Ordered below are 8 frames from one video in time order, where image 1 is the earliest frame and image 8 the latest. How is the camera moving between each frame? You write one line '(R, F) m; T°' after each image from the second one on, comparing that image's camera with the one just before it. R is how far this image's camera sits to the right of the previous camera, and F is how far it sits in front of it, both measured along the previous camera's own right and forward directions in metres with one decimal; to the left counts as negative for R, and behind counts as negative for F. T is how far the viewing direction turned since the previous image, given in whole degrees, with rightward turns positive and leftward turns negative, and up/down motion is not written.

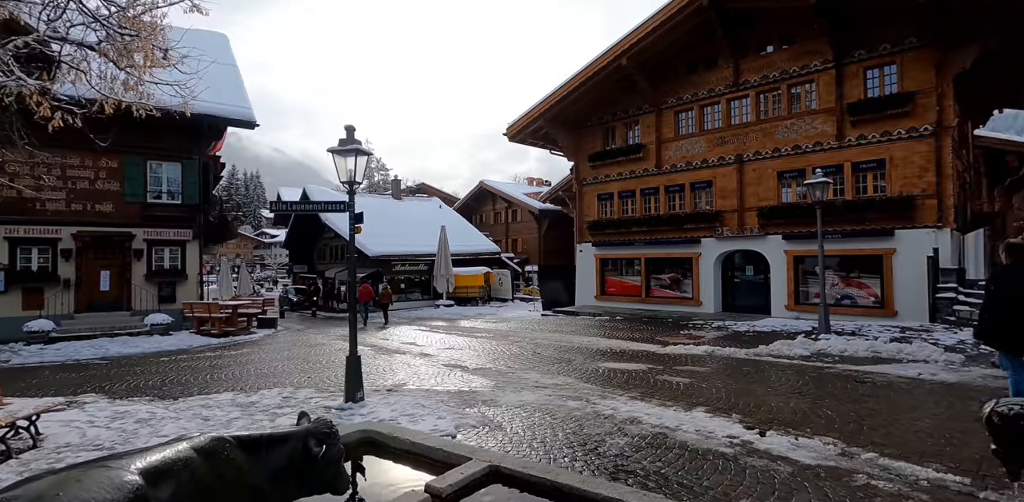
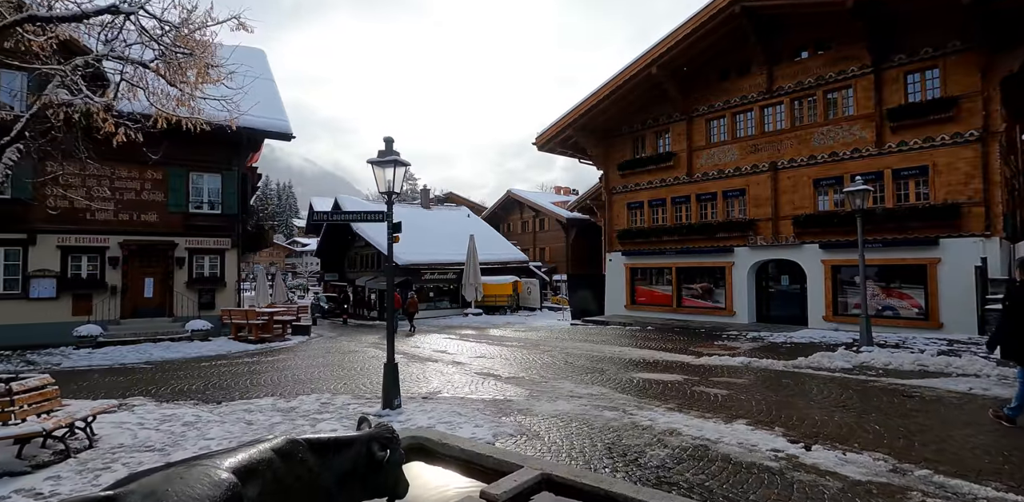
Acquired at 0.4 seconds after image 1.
(-0.1, -0.1) m; -3°
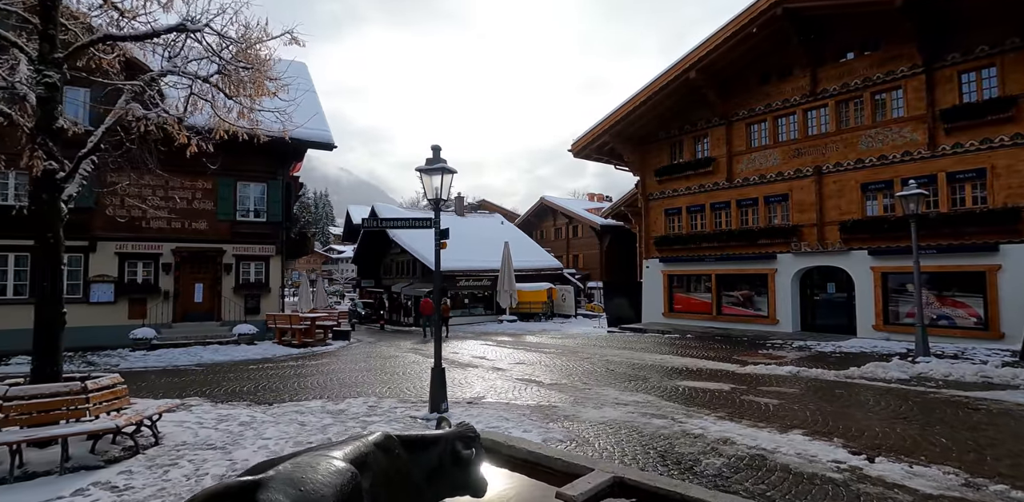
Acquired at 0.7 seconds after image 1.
(-0.2, -0.1) m; -3°
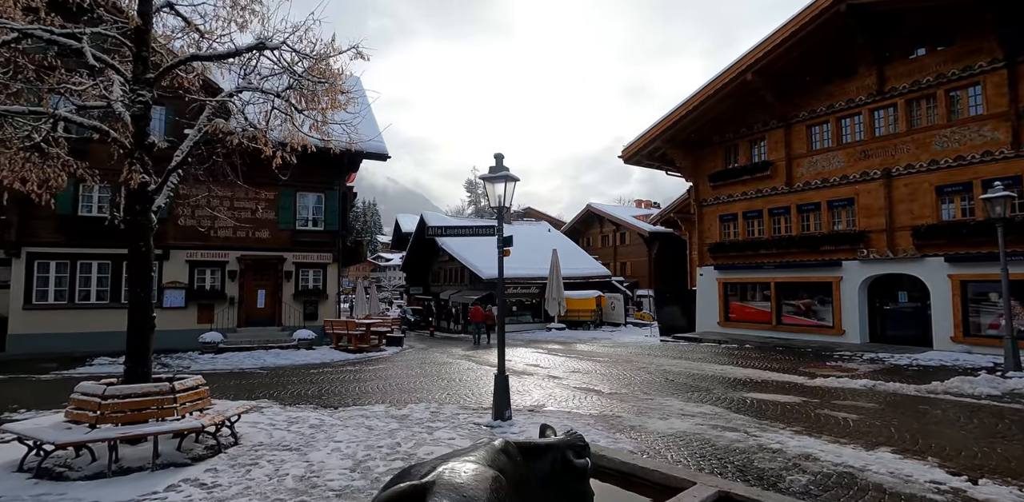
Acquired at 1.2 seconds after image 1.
(-0.3, 0.0) m; -4°
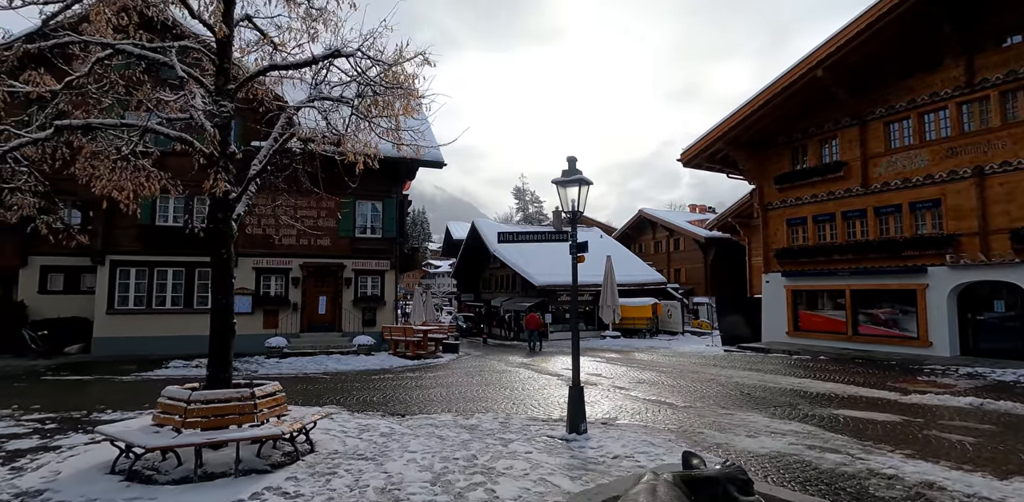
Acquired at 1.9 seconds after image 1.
(-0.4, +0.2) m; -5°
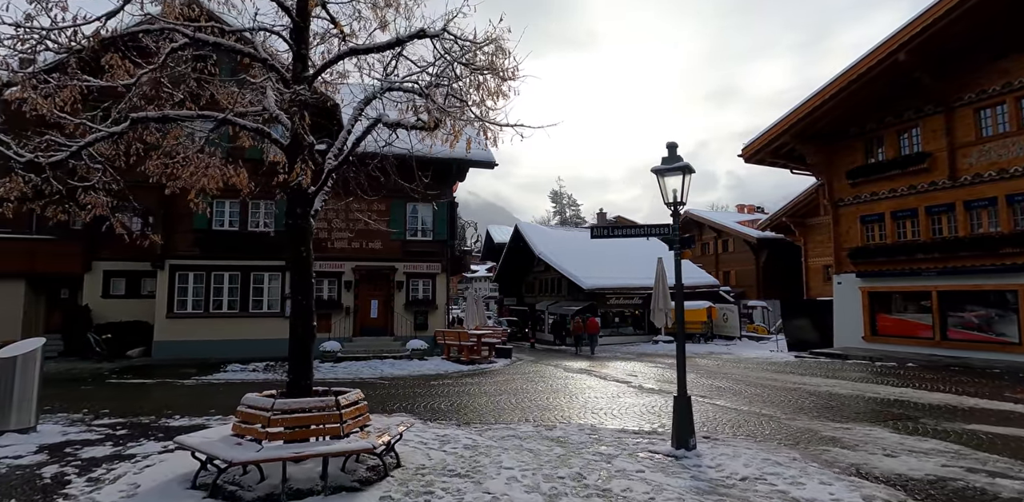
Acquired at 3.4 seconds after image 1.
(-0.7, +0.6) m; -4°
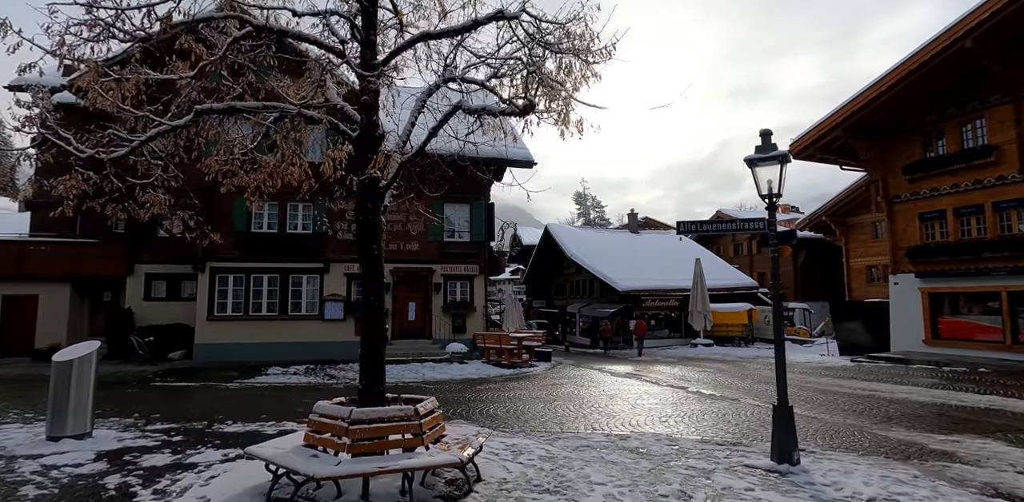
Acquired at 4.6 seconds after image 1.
(-0.7, +0.5) m; -2°
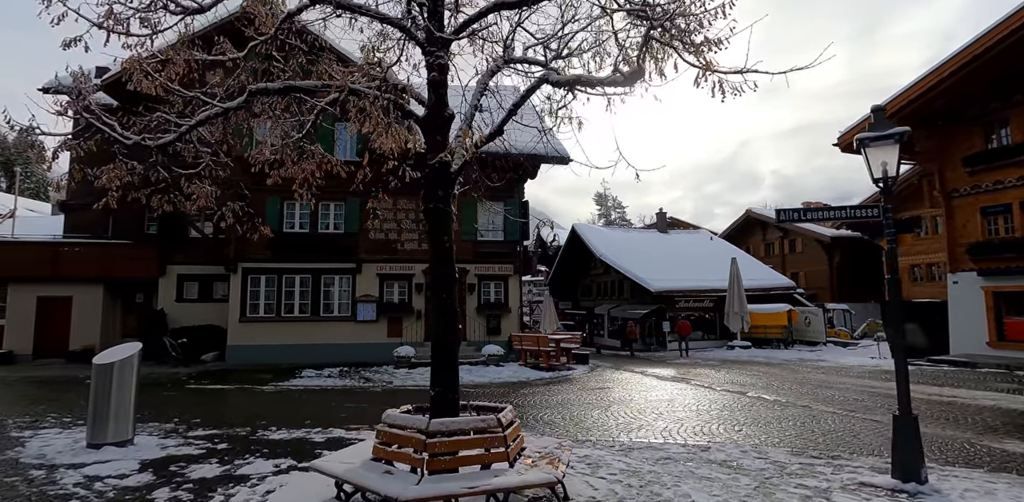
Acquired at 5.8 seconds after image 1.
(-0.7, +0.6) m; -2°
